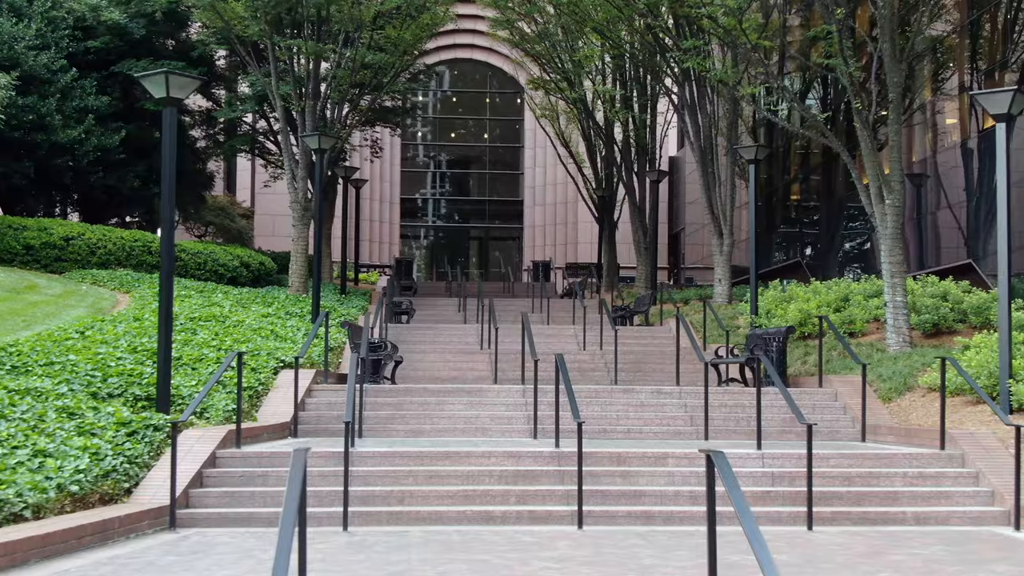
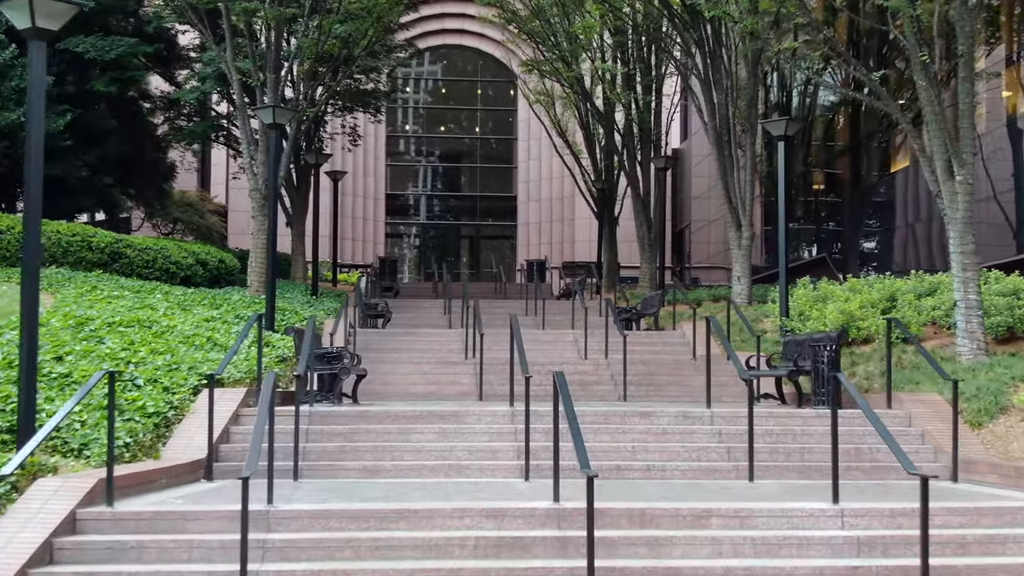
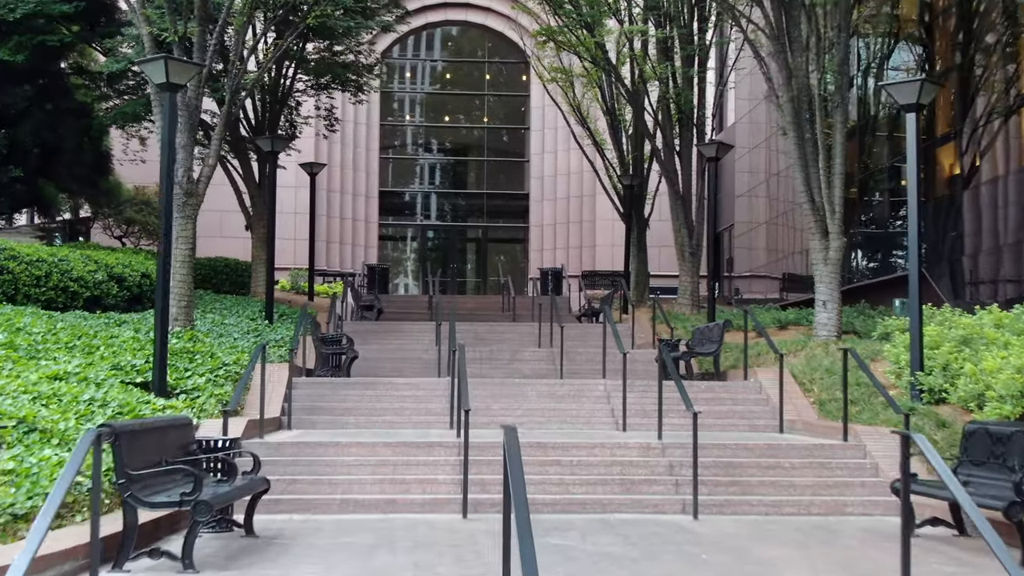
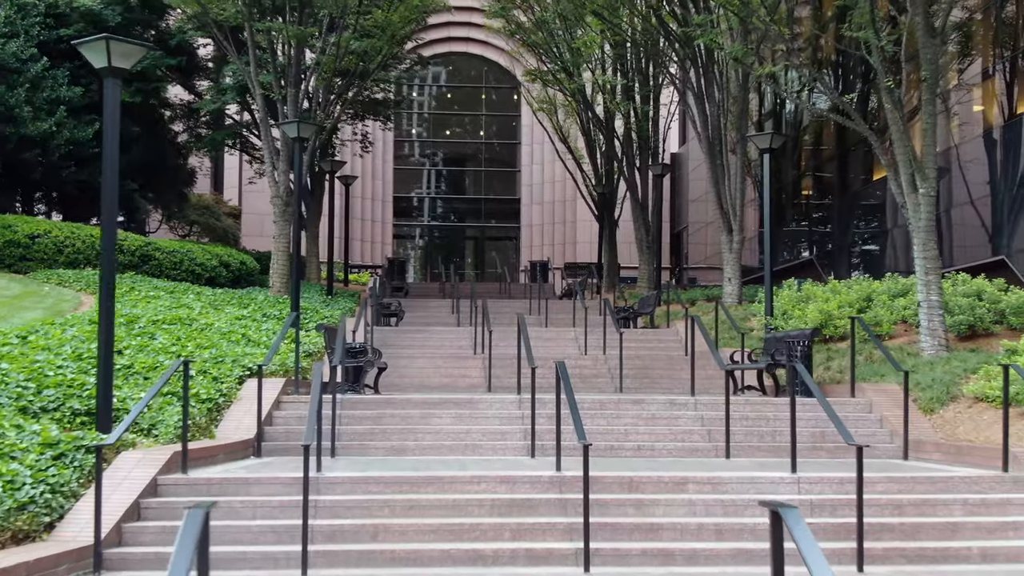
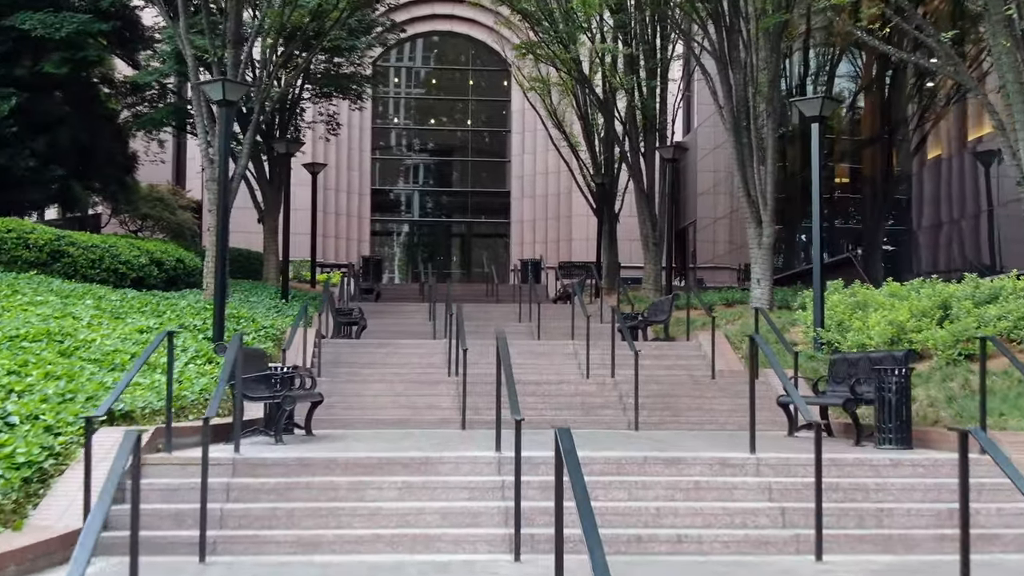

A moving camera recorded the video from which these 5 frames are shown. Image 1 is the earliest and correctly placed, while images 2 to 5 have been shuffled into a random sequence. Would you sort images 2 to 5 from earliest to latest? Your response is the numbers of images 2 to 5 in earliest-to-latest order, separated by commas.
4, 2, 5, 3
